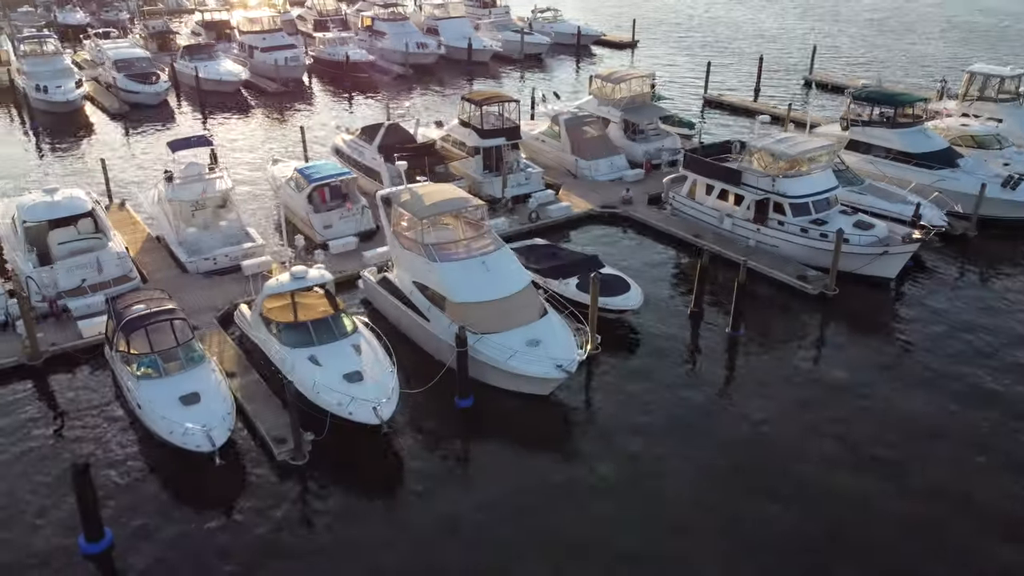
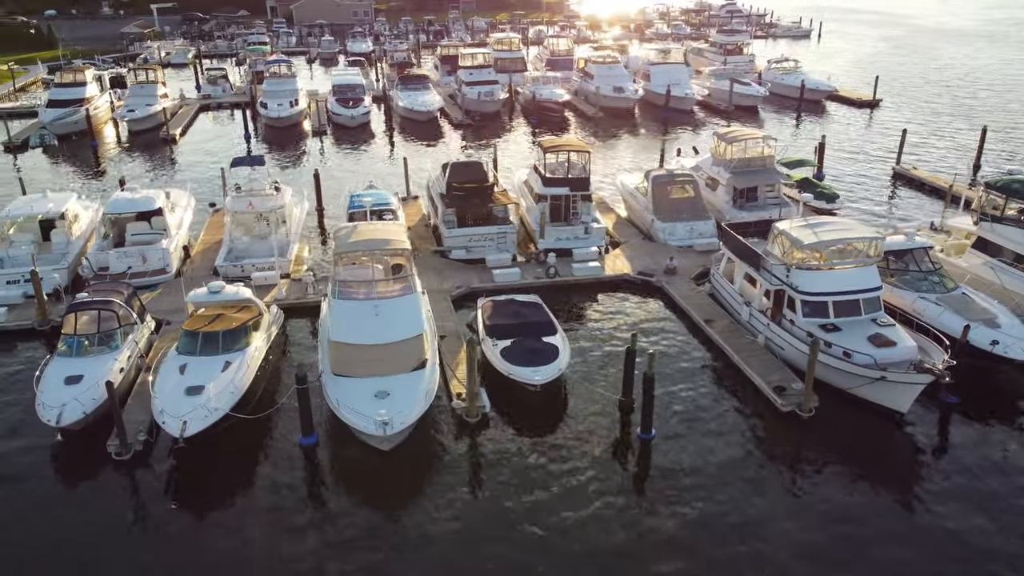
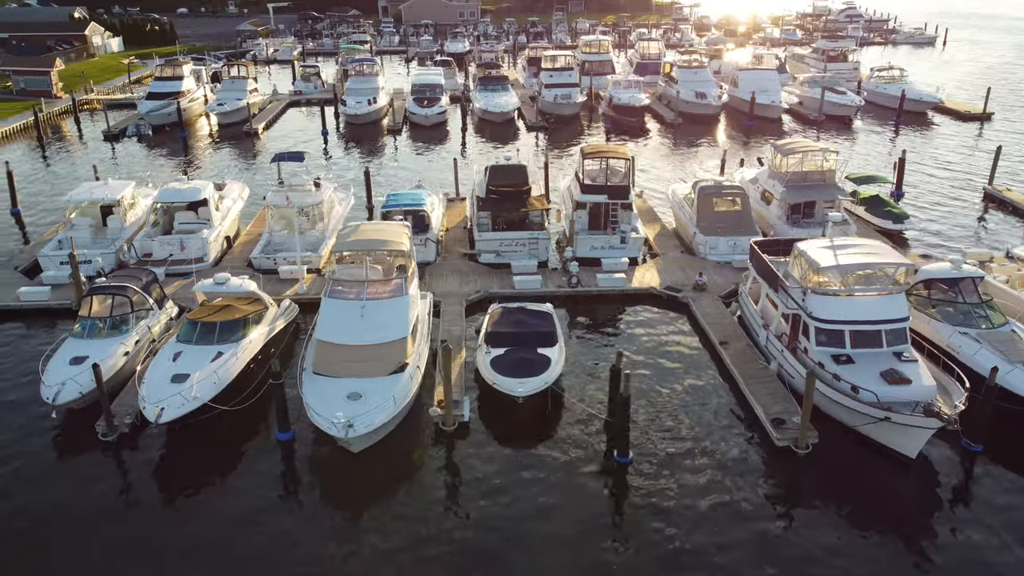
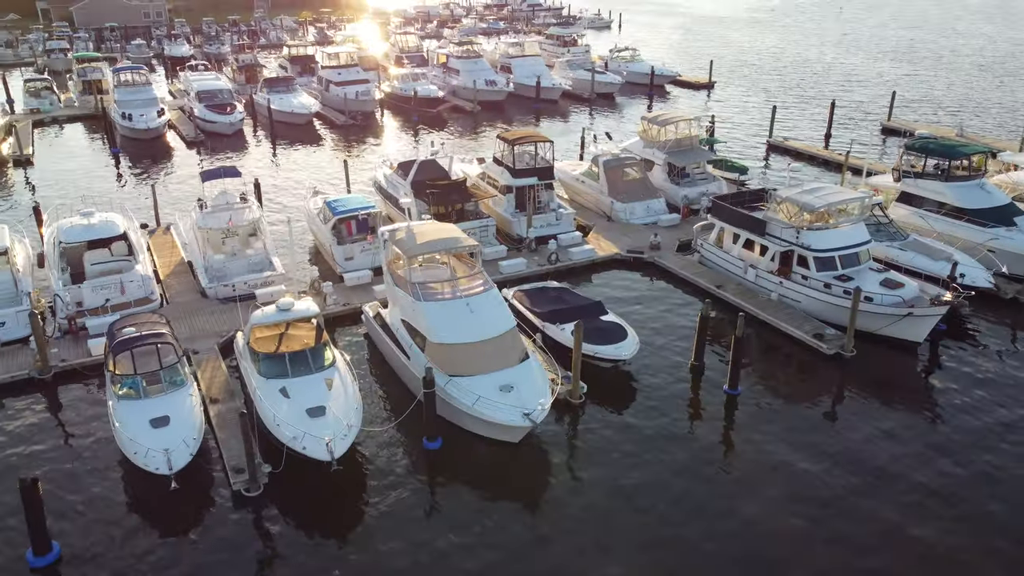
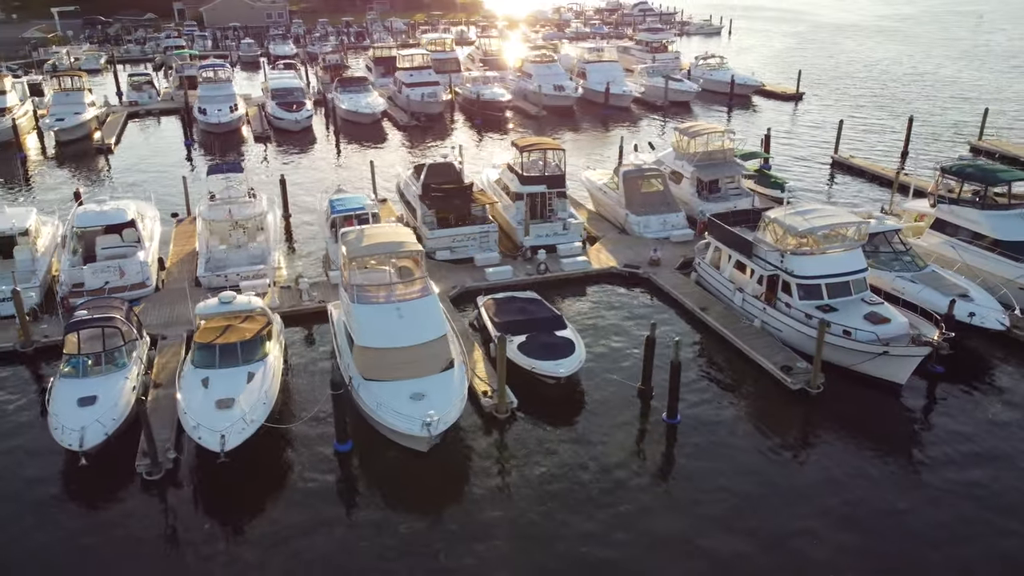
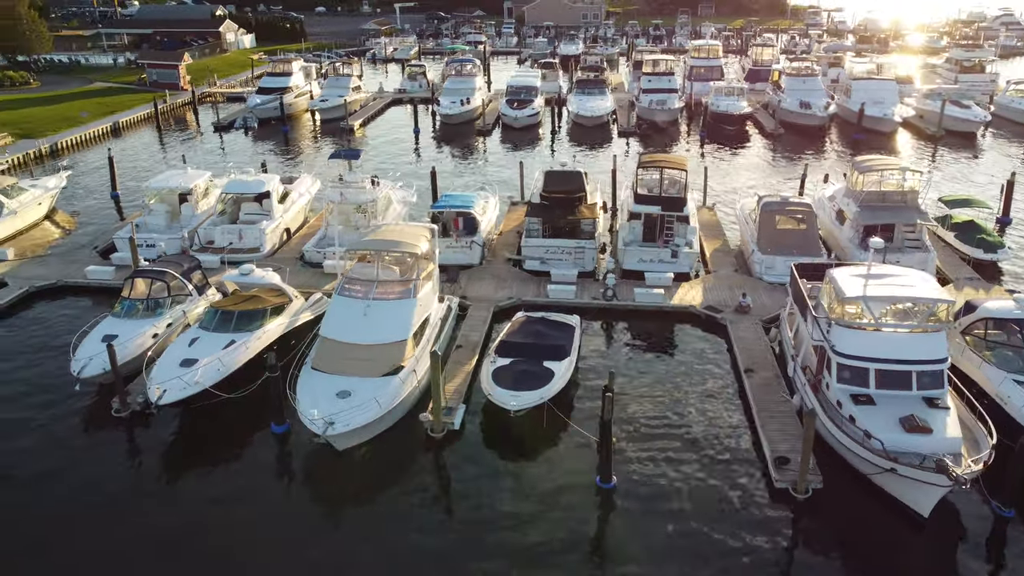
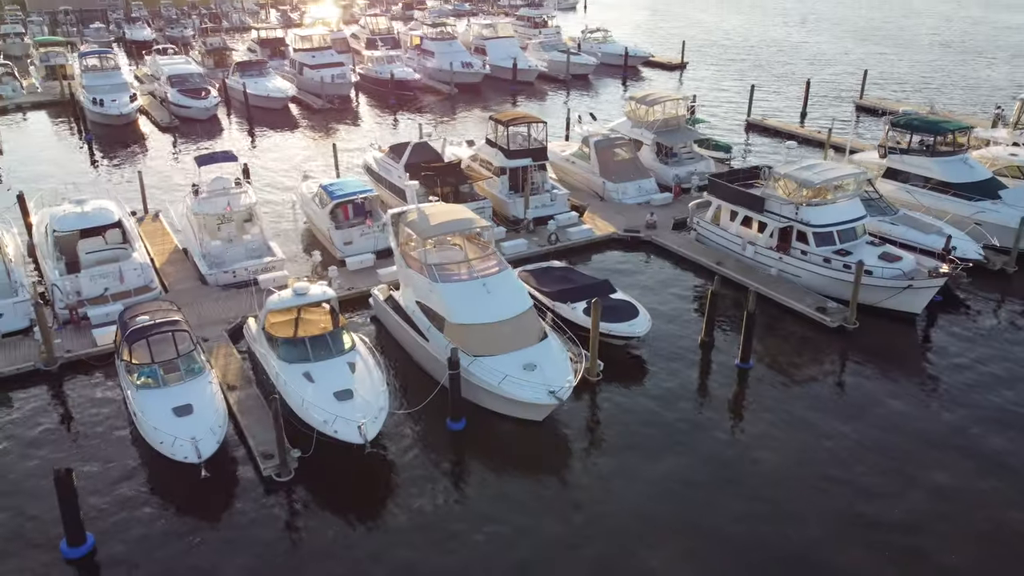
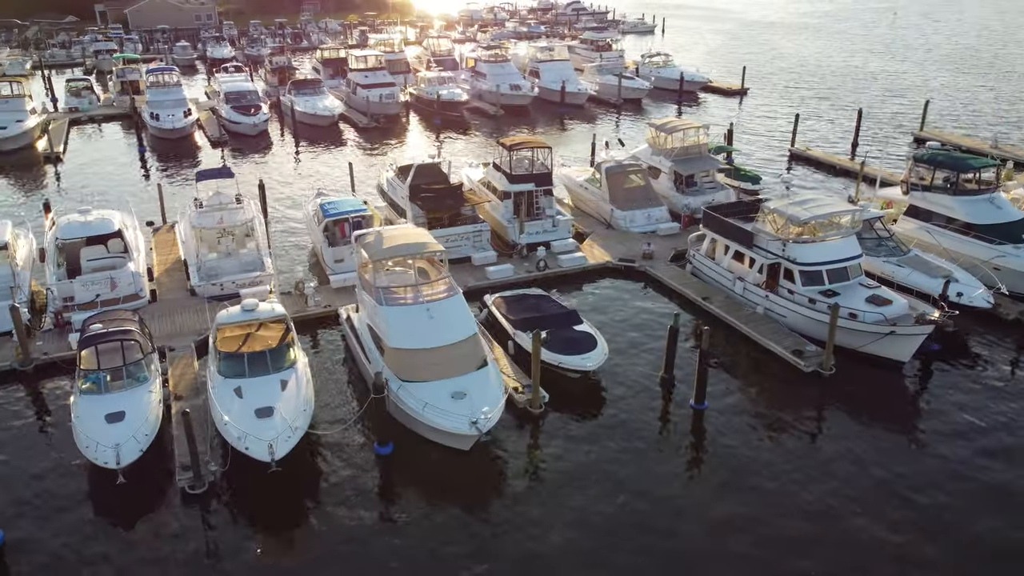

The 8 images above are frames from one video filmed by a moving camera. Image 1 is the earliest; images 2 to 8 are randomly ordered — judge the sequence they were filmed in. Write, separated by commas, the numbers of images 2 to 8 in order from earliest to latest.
7, 4, 8, 5, 2, 3, 6
